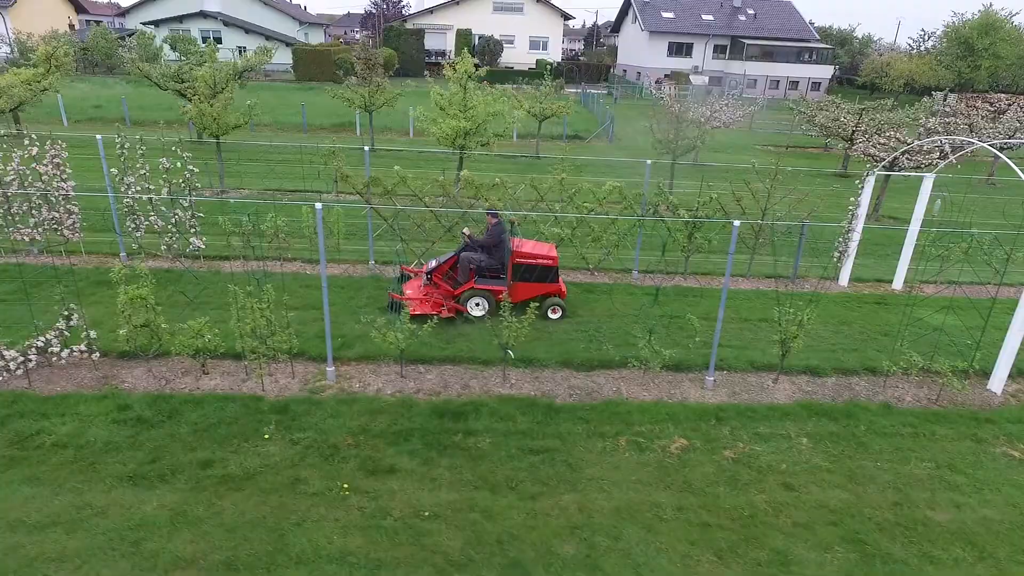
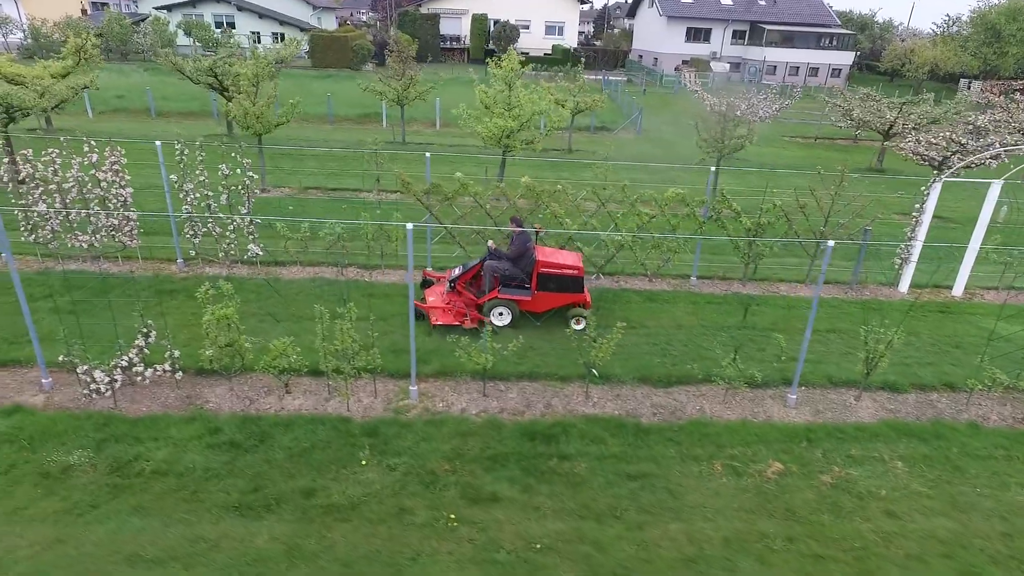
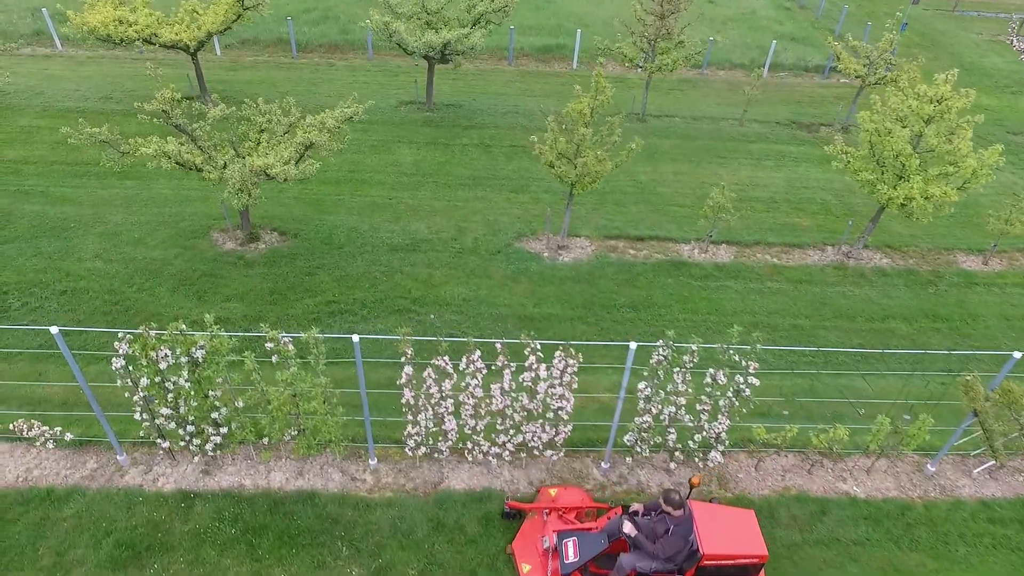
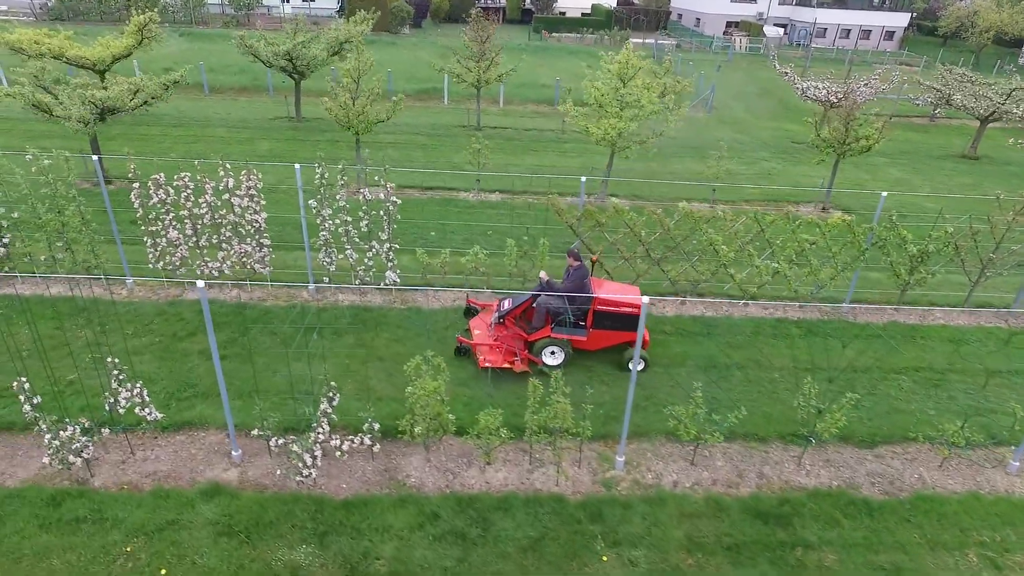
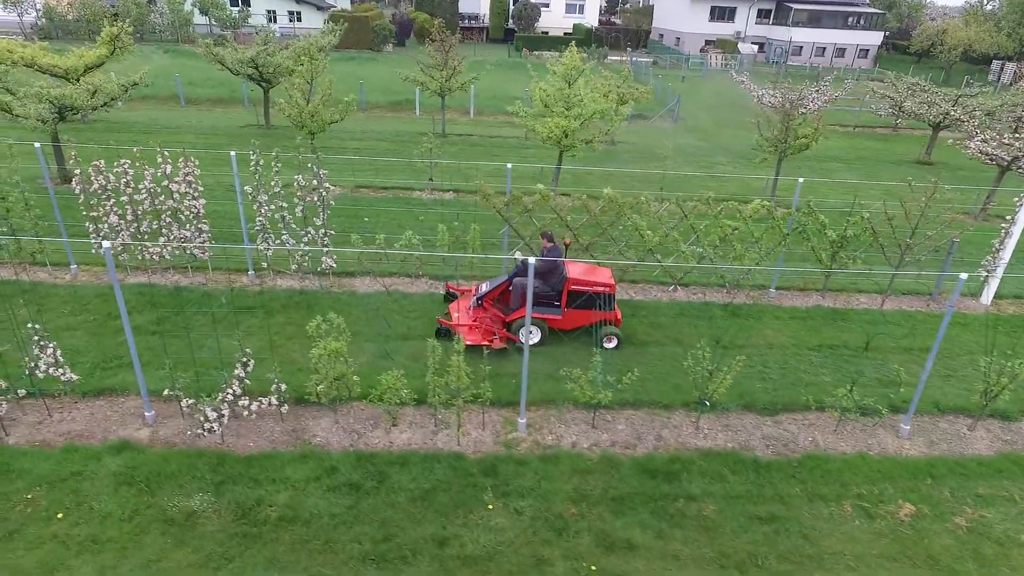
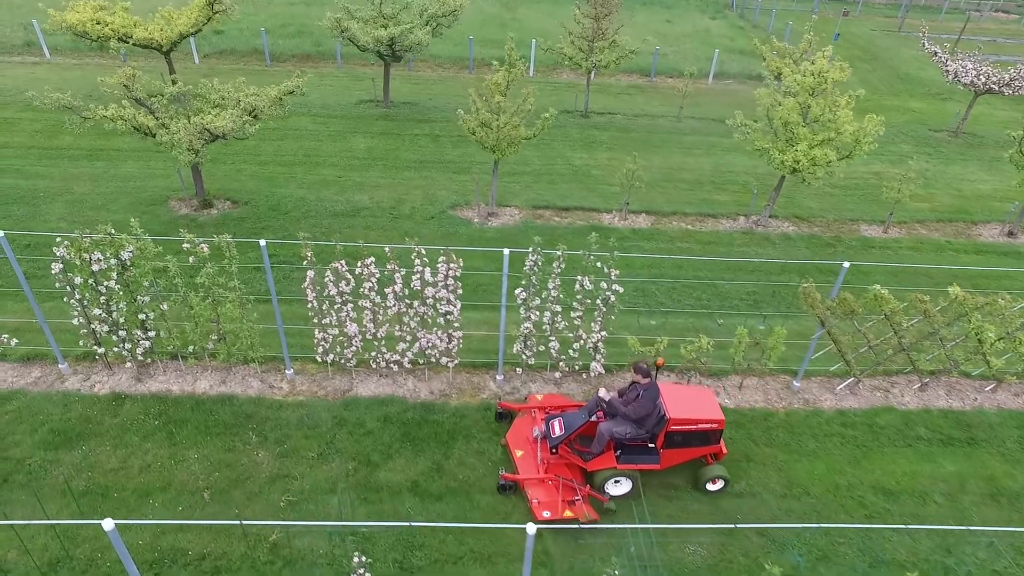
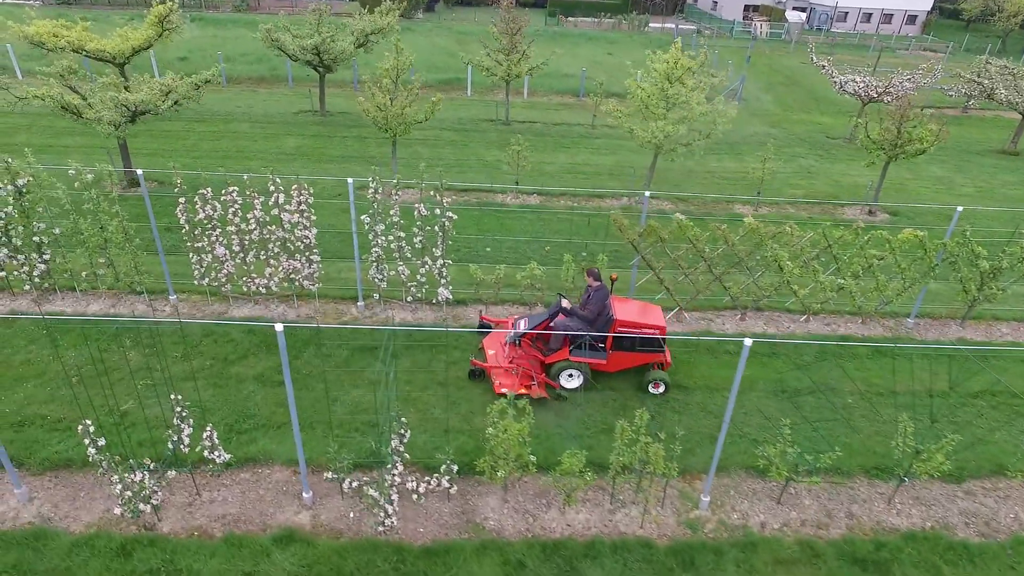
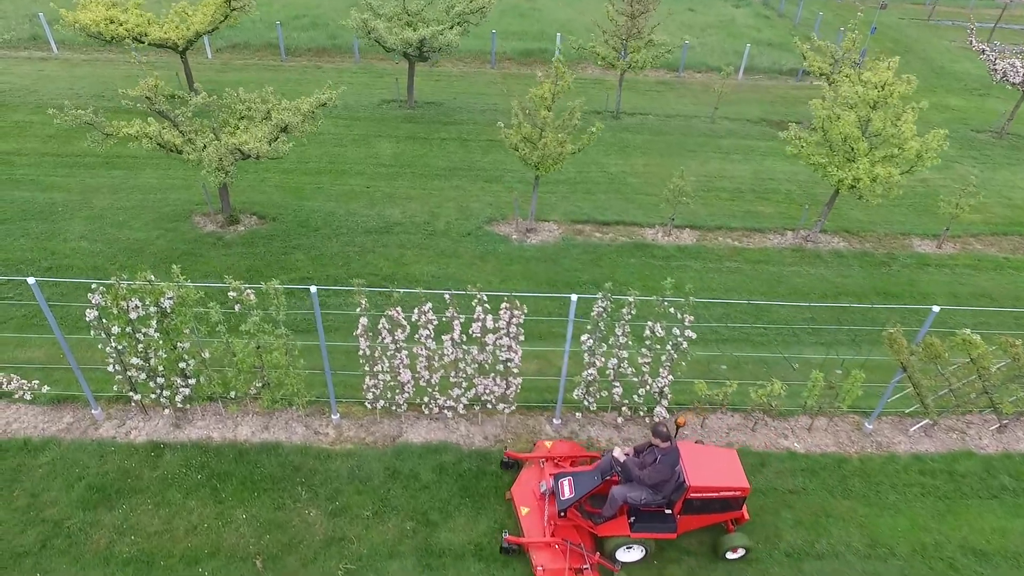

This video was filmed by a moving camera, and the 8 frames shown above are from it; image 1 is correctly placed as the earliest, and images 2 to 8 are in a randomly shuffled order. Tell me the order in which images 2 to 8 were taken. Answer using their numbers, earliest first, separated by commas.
2, 5, 4, 7, 6, 8, 3
